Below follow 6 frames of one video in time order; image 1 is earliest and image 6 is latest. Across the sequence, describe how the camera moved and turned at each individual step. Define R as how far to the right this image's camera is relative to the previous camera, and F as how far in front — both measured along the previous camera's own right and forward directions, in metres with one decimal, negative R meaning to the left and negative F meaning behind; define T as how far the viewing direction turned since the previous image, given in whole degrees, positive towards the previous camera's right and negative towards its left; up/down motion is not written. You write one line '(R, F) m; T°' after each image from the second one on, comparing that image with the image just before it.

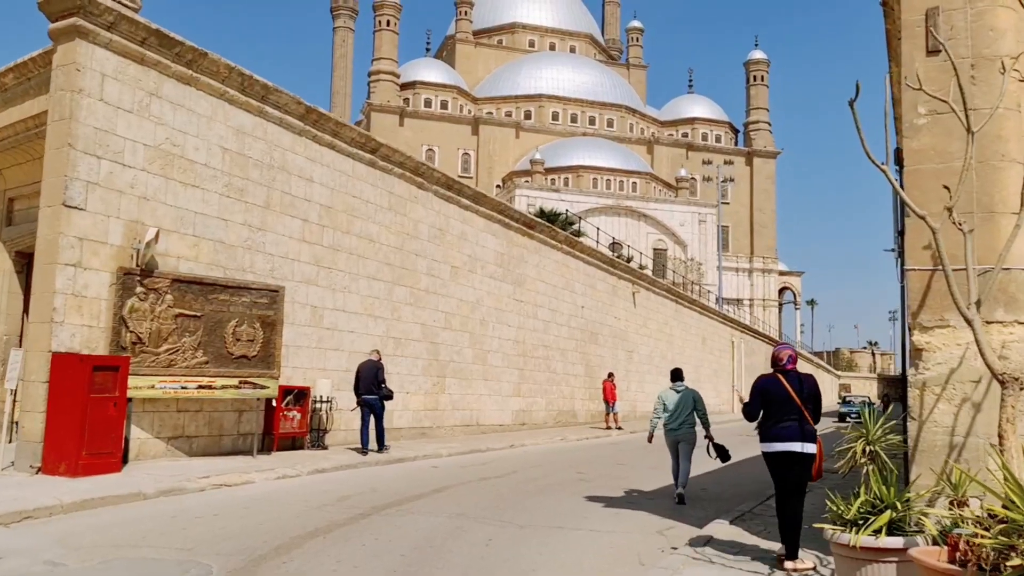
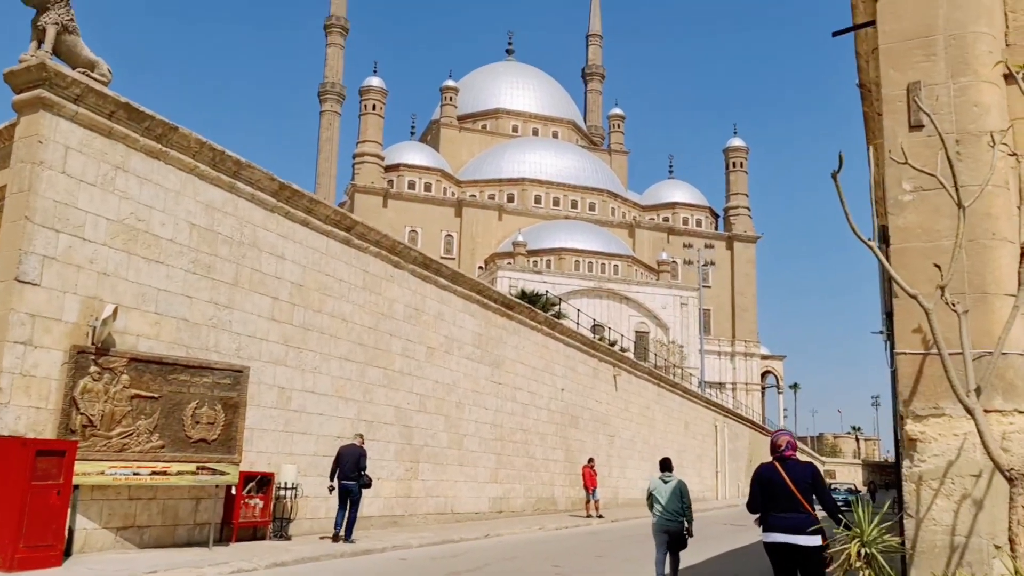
(+0.1, +0.3) m; +1°
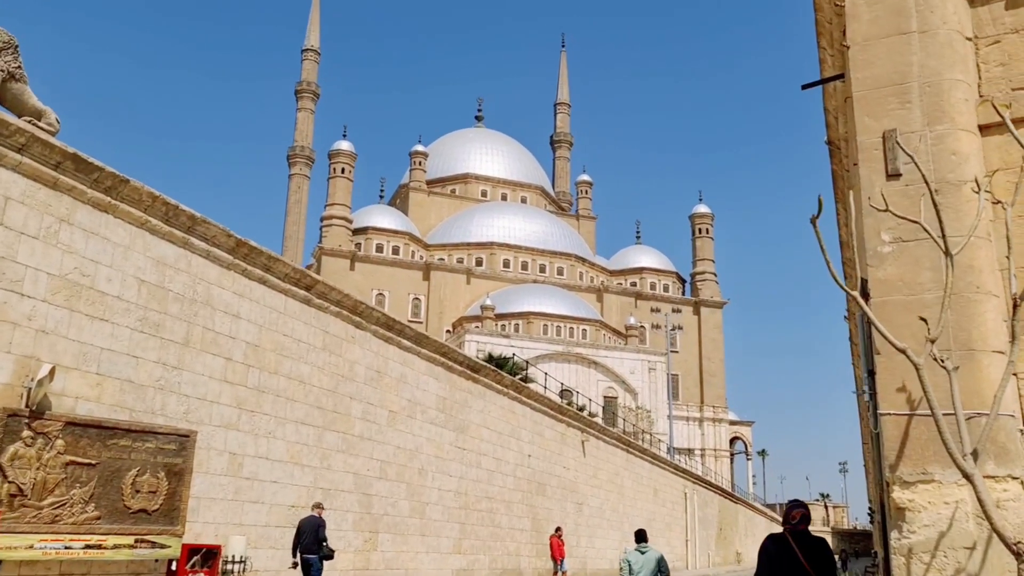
(0.0, +0.3) m; +2°
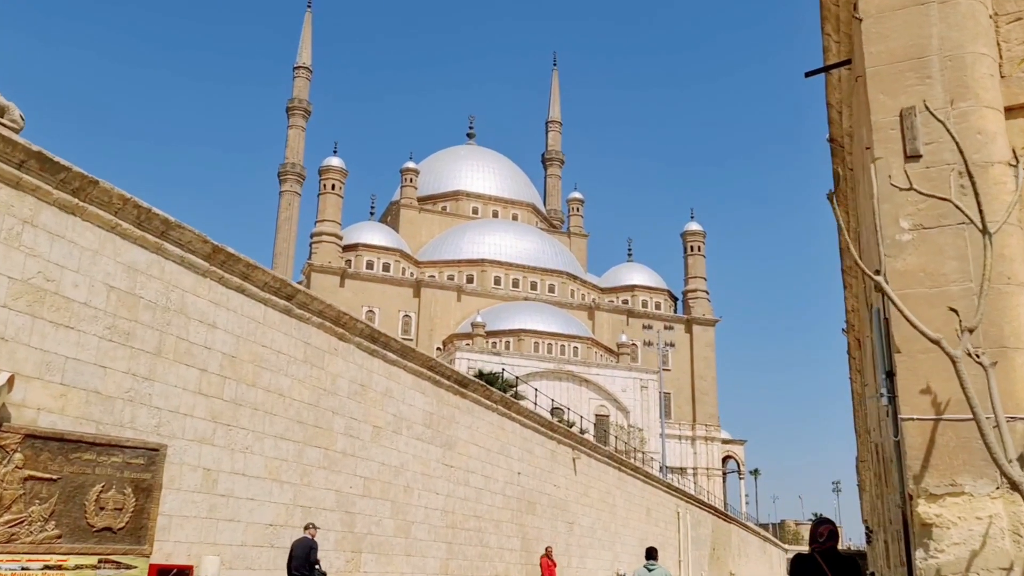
(0.0, +0.3) m; +1°
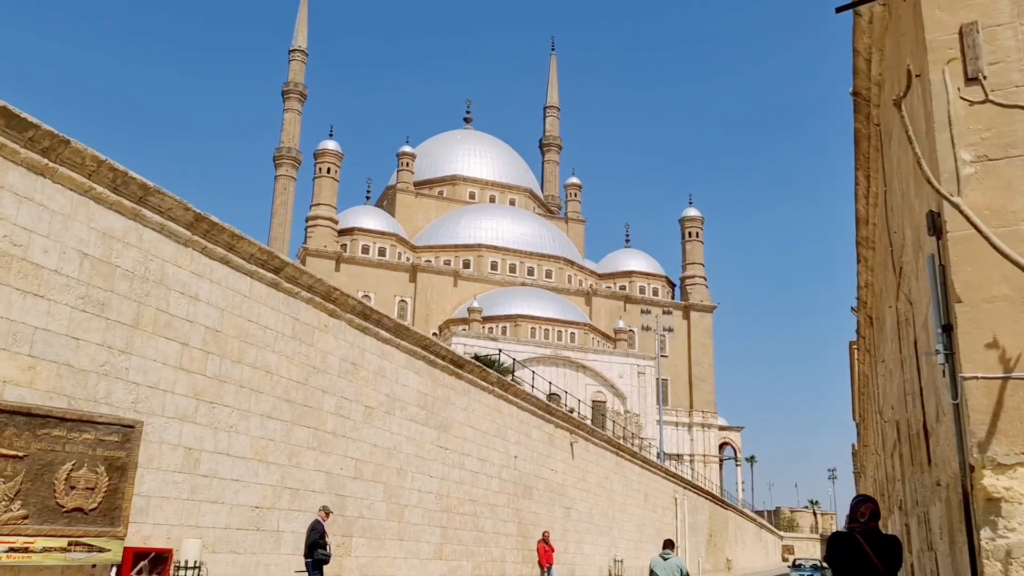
(0.0, +0.4) m; 0°
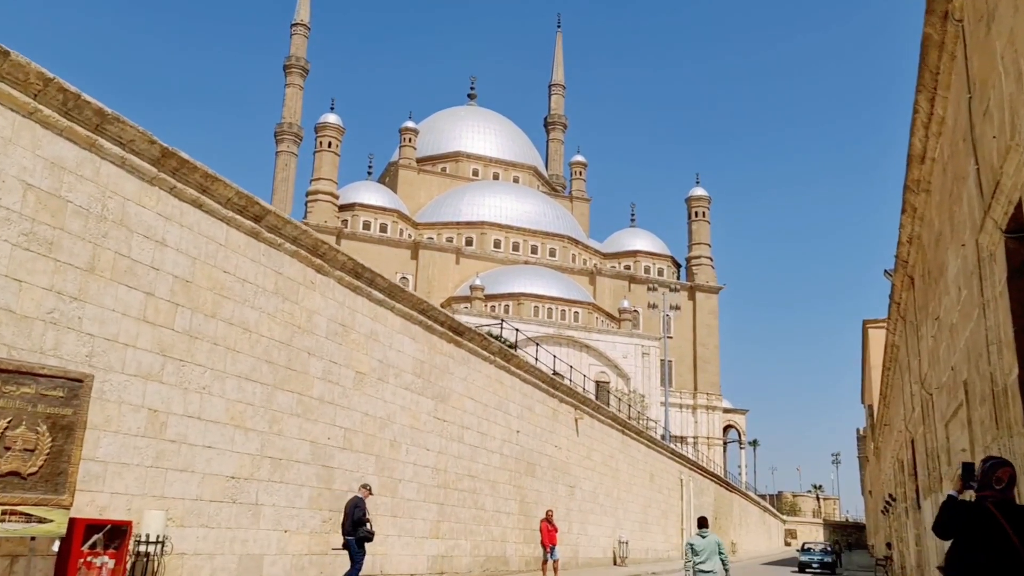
(0.0, +0.8) m; 0°
